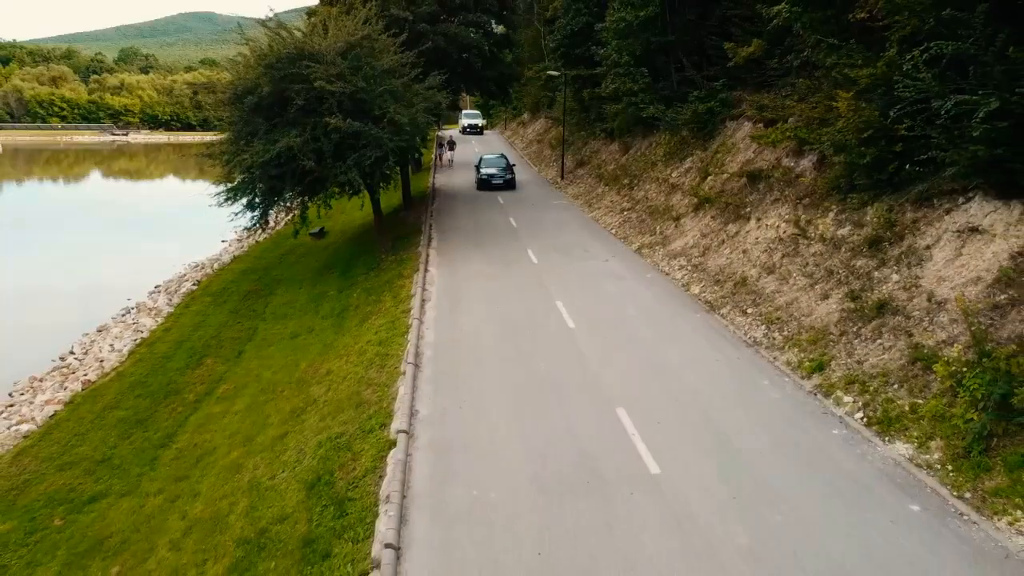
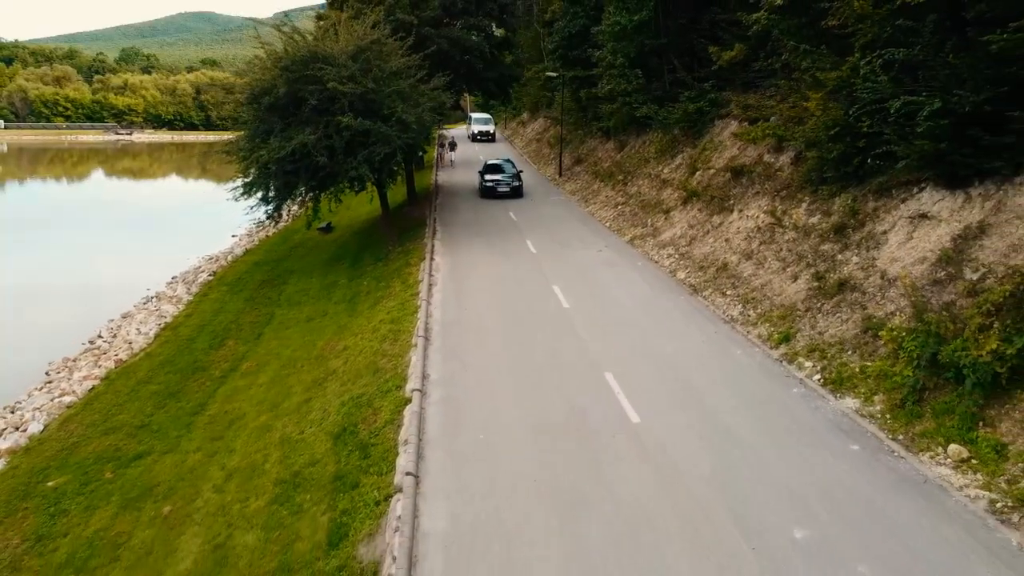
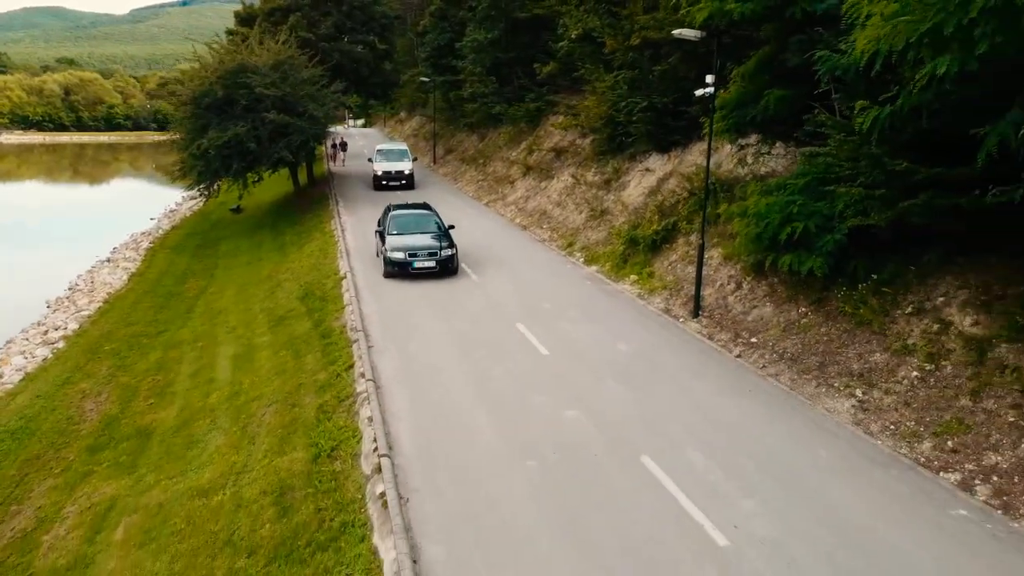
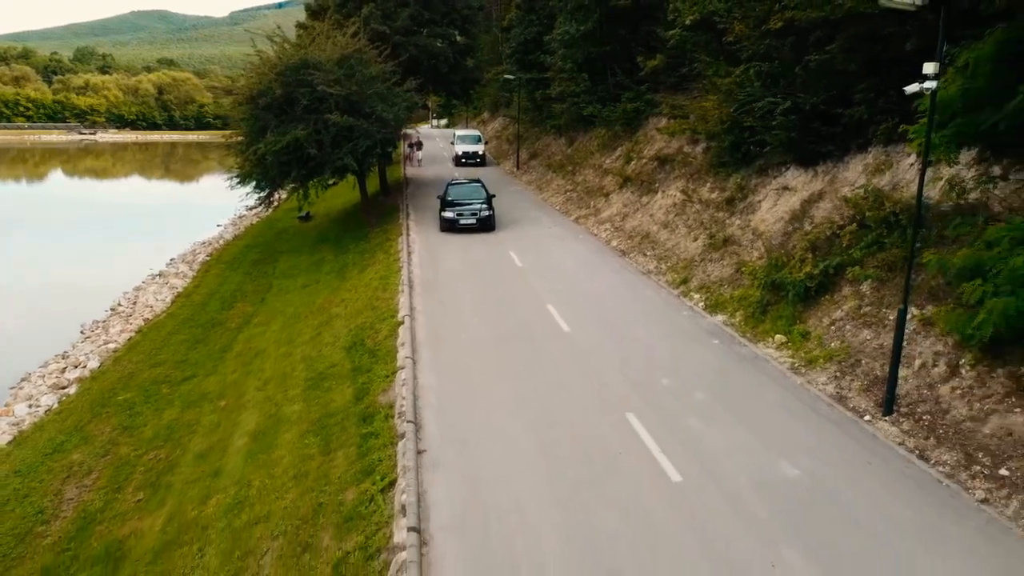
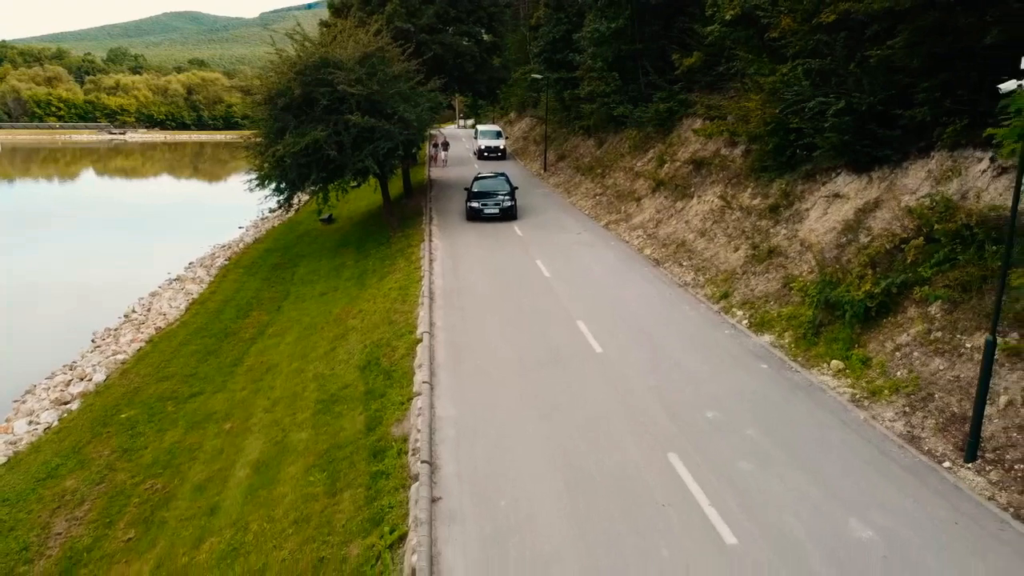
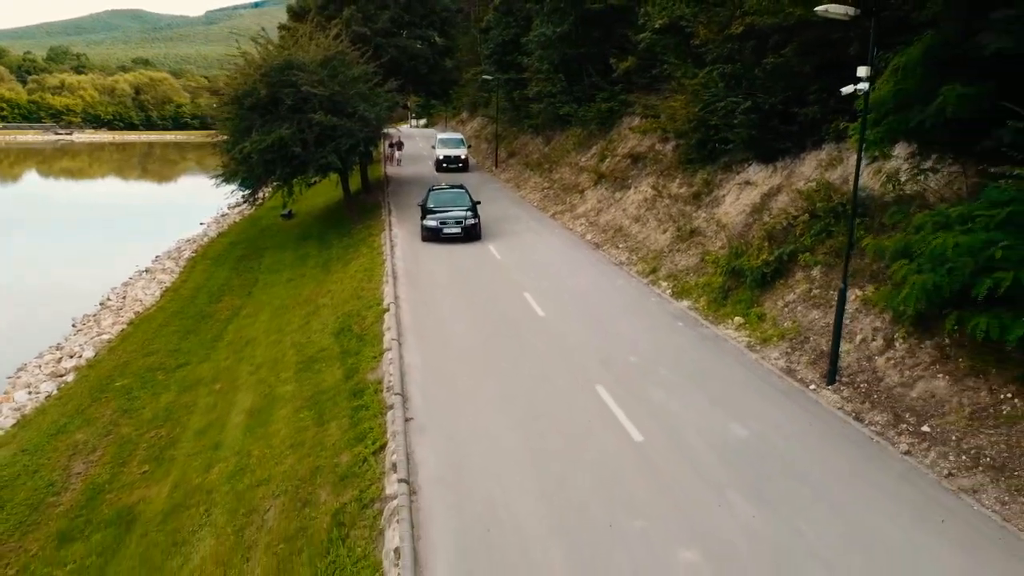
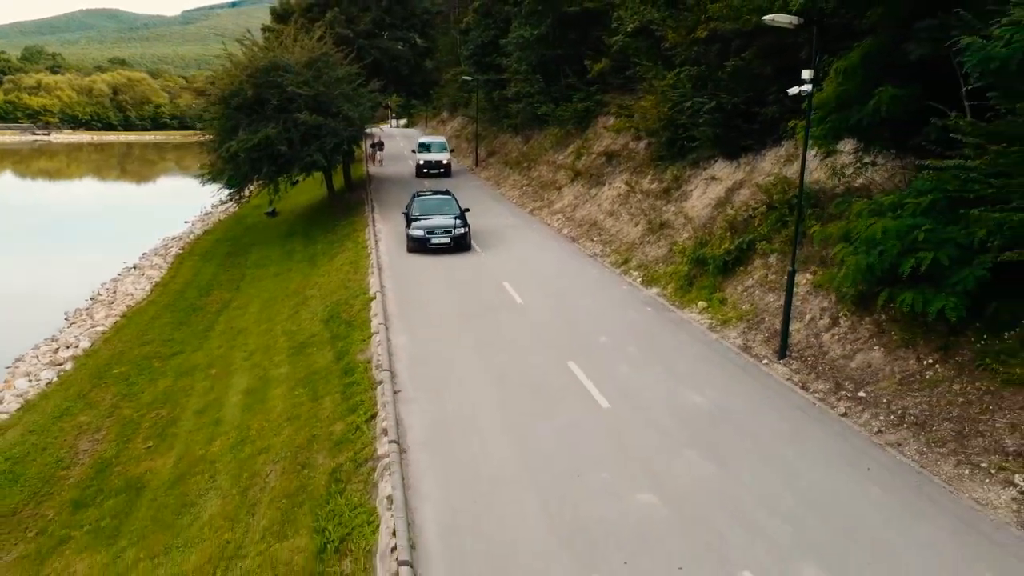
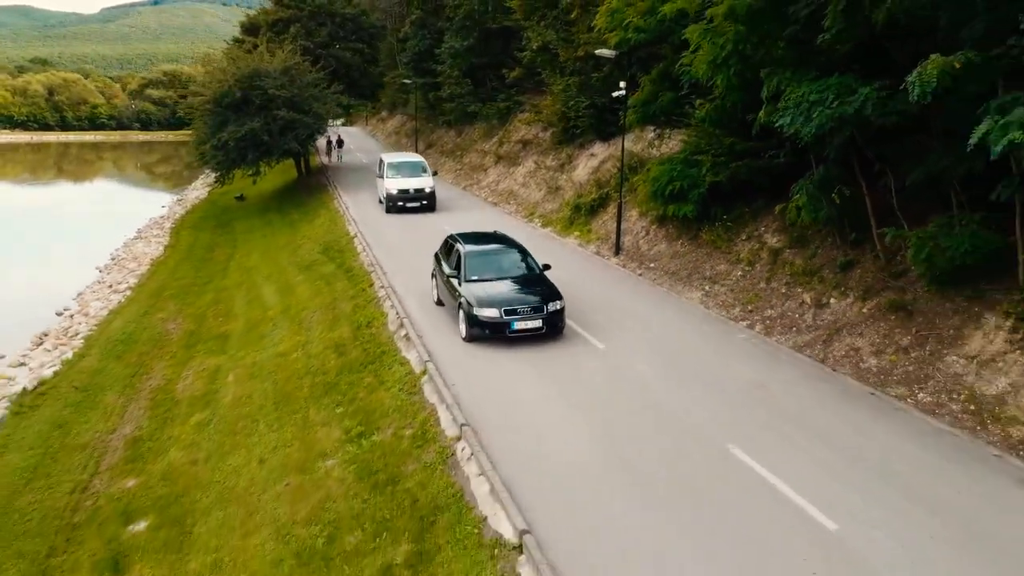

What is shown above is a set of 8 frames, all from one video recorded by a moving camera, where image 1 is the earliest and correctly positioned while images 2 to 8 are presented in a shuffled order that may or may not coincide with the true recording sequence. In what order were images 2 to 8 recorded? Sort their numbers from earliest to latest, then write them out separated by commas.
2, 5, 4, 6, 7, 3, 8
